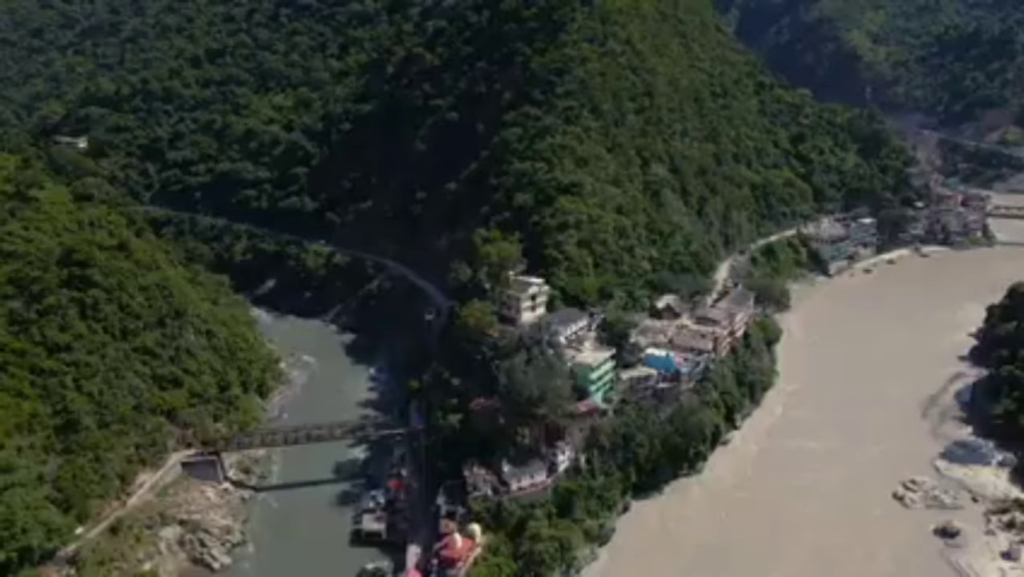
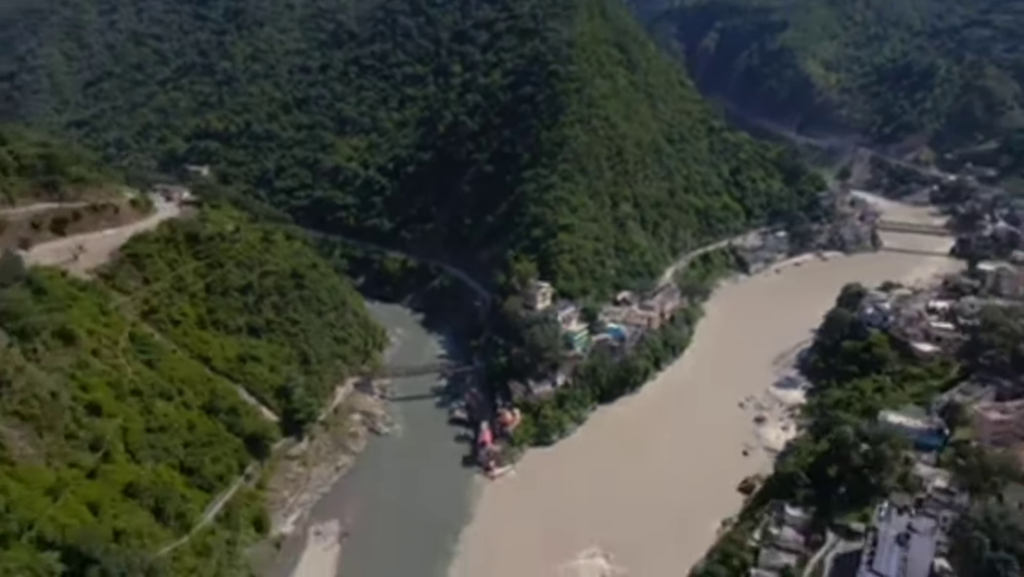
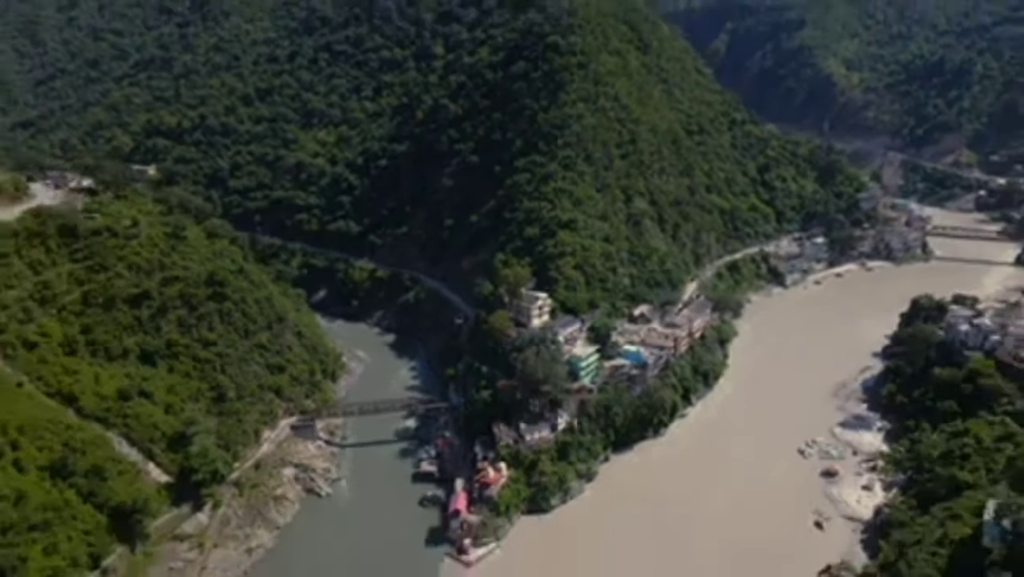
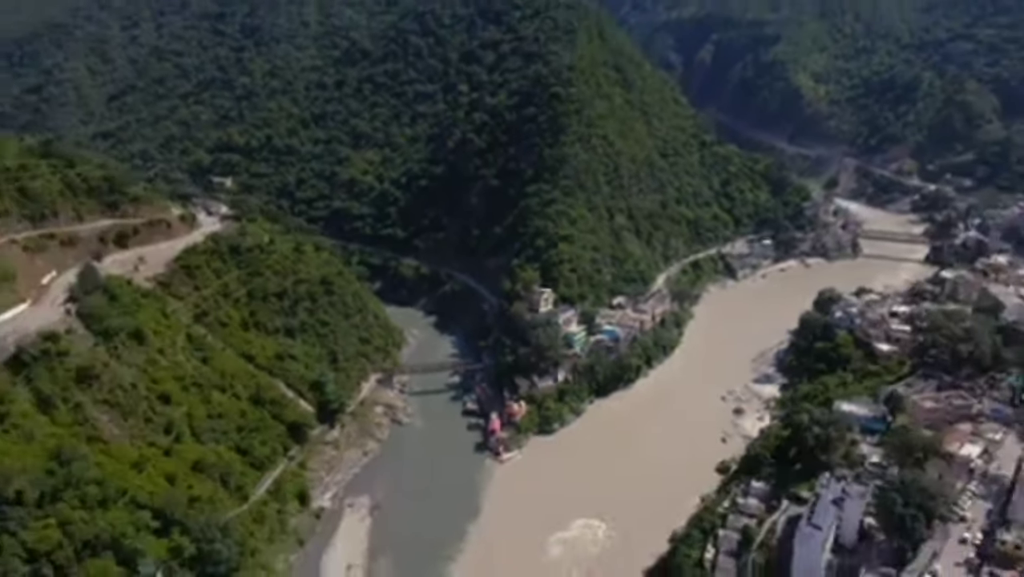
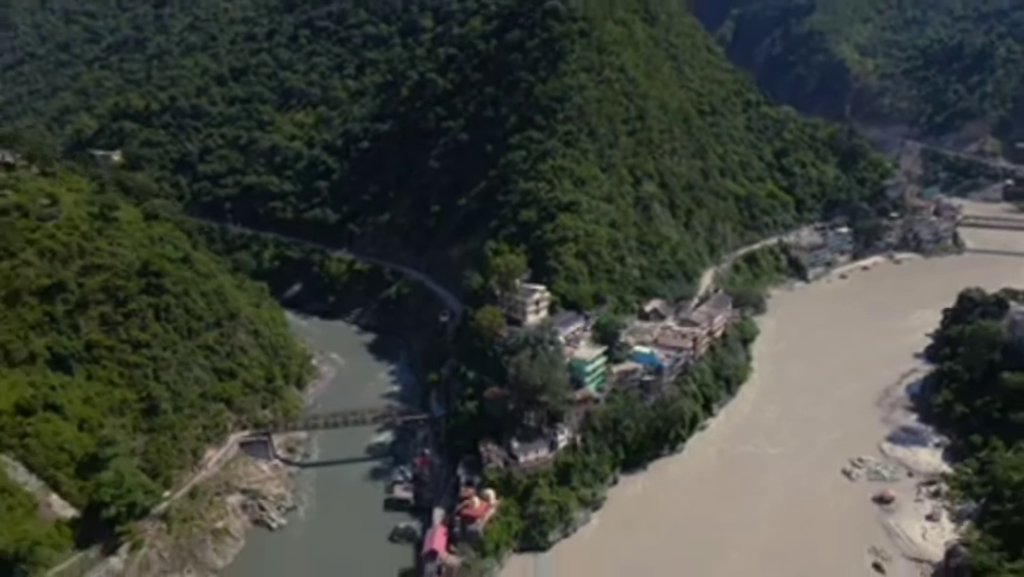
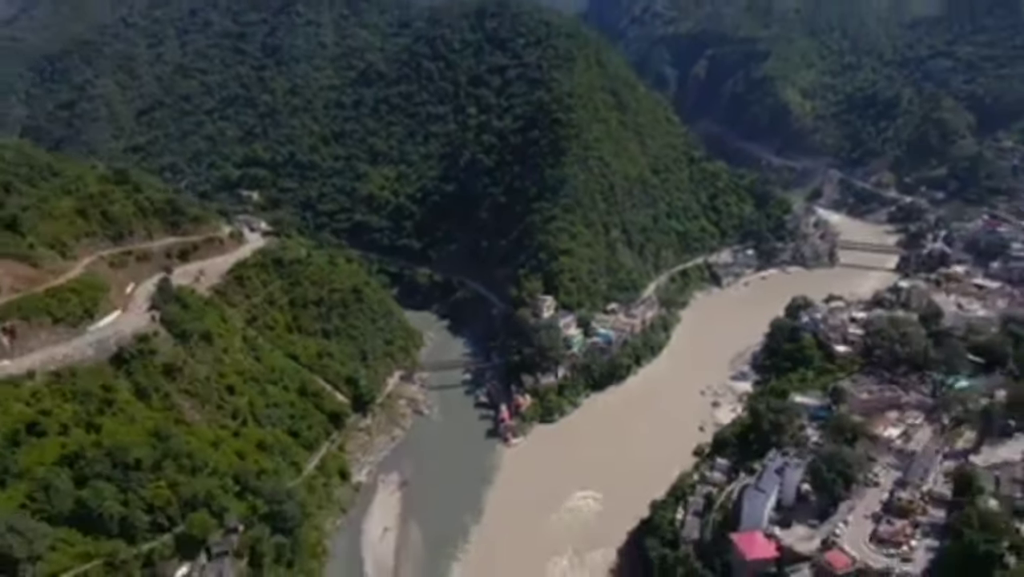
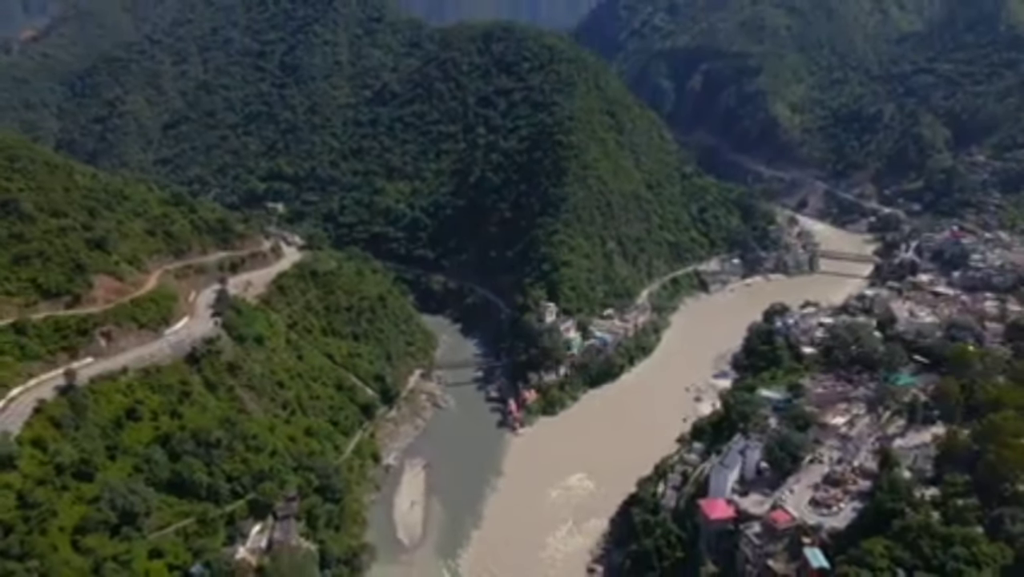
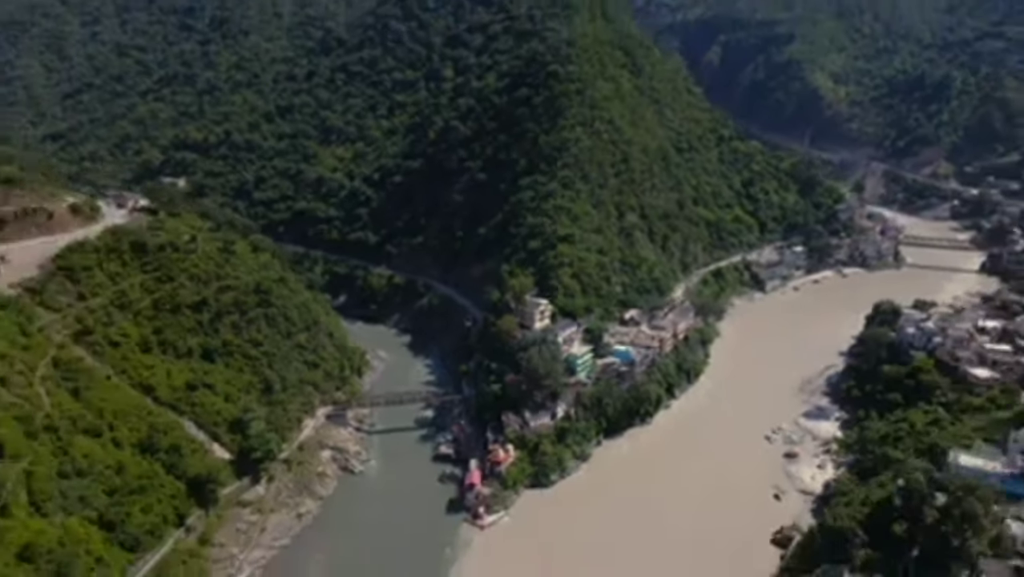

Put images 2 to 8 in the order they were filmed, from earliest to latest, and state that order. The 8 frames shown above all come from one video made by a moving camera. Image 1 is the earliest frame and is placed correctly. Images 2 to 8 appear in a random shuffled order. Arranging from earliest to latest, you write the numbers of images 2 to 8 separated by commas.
5, 3, 8, 2, 4, 6, 7
